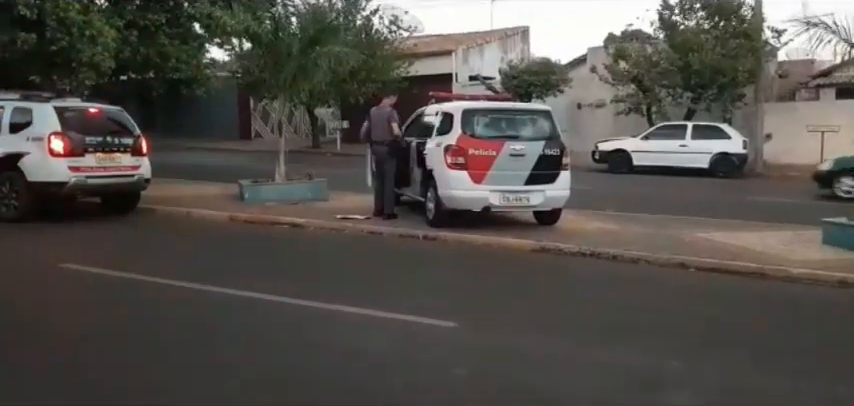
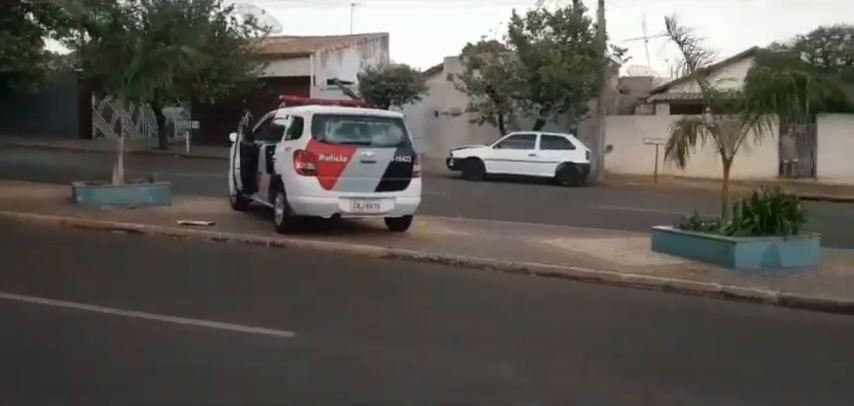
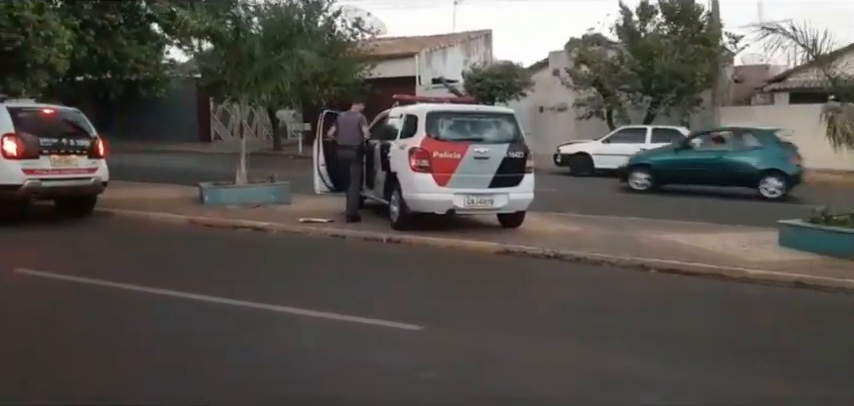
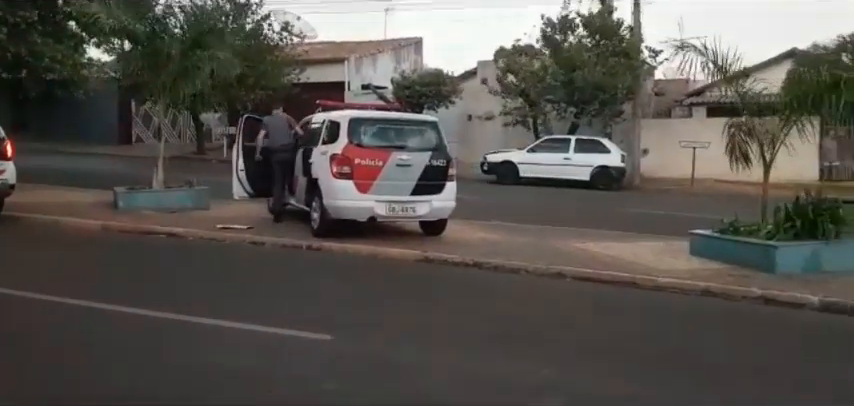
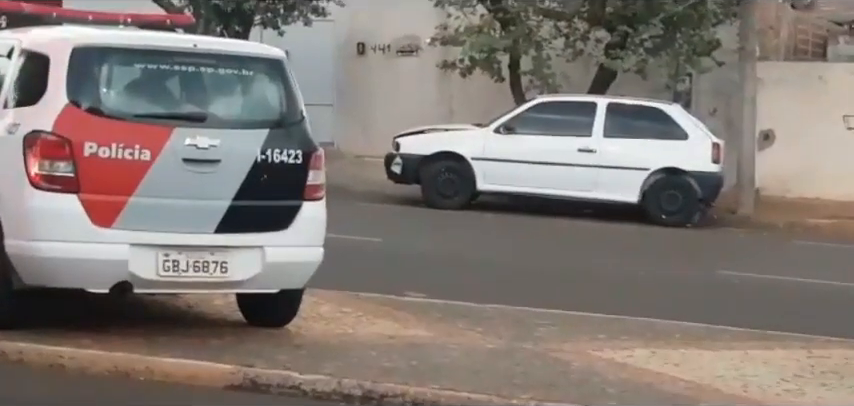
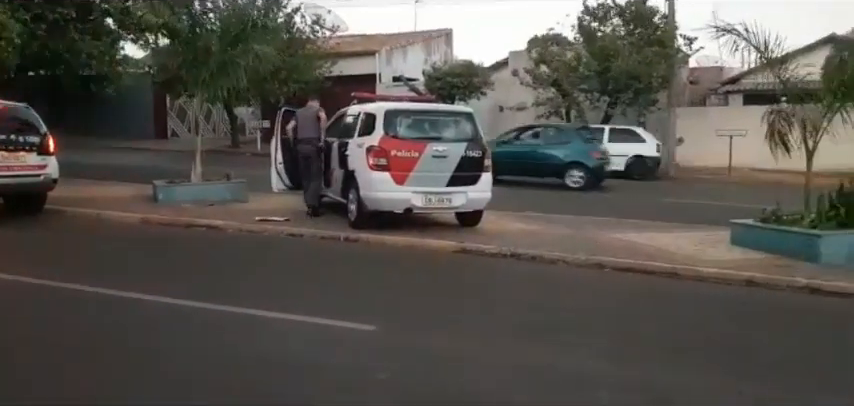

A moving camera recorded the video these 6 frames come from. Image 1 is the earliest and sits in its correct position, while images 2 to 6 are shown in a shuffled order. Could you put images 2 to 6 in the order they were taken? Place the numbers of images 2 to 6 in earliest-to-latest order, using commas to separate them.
3, 6, 4, 2, 5
